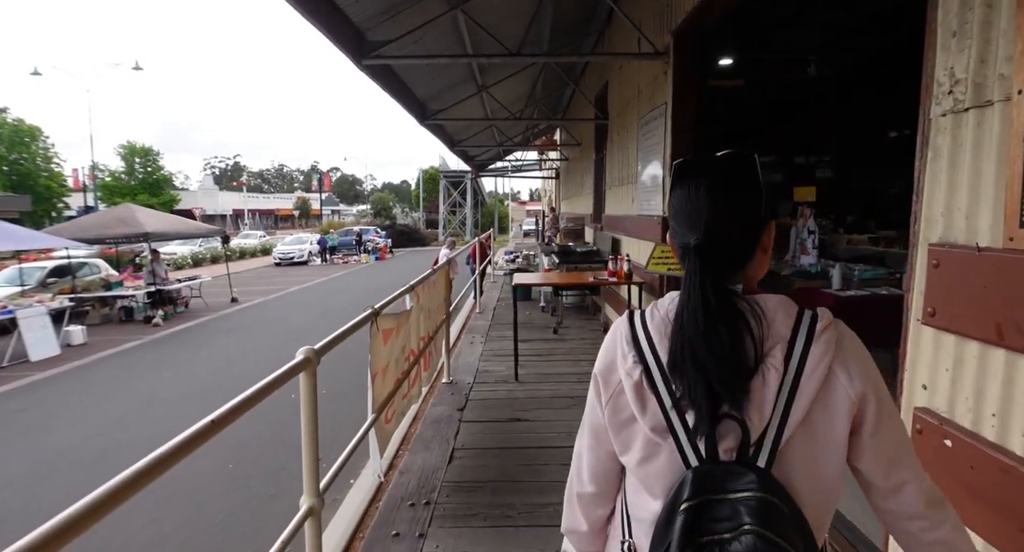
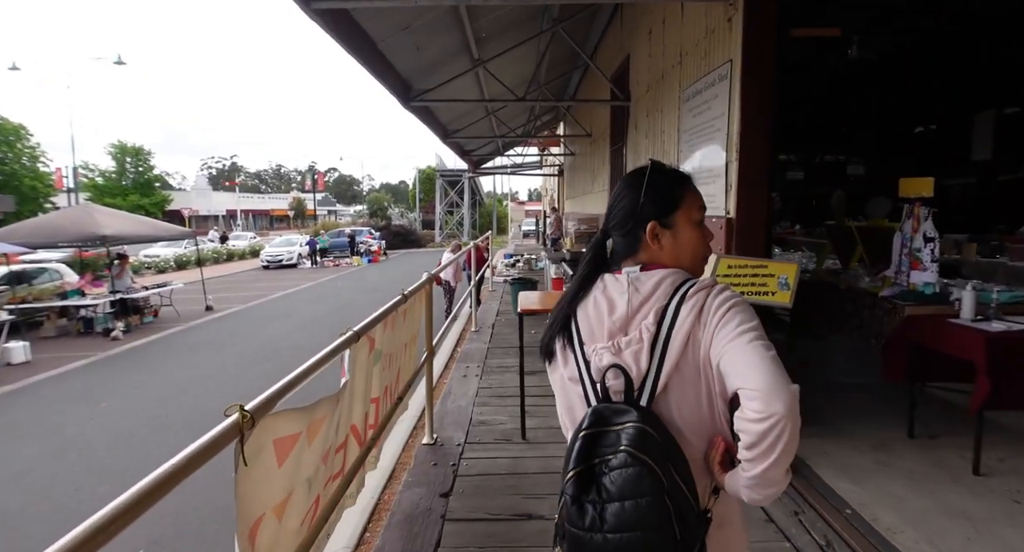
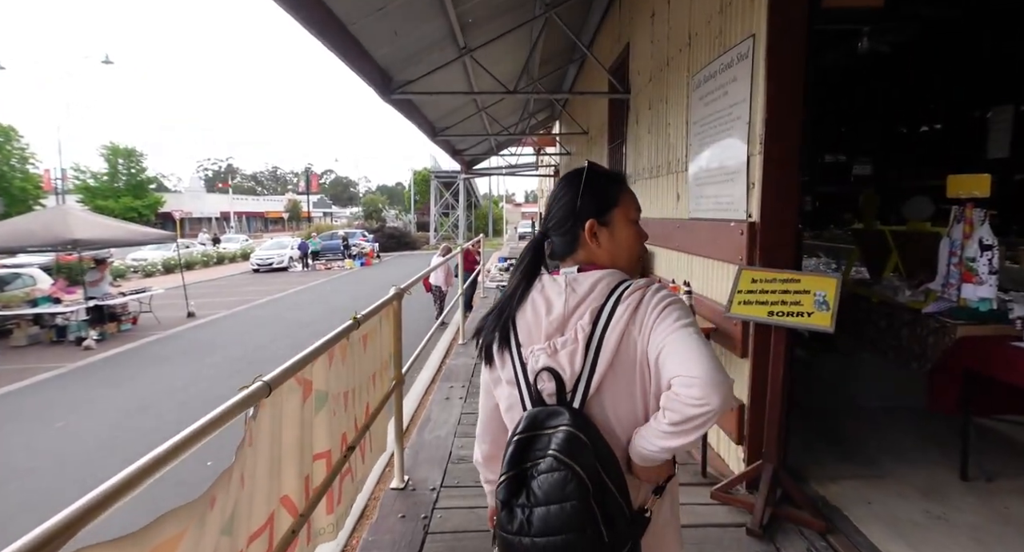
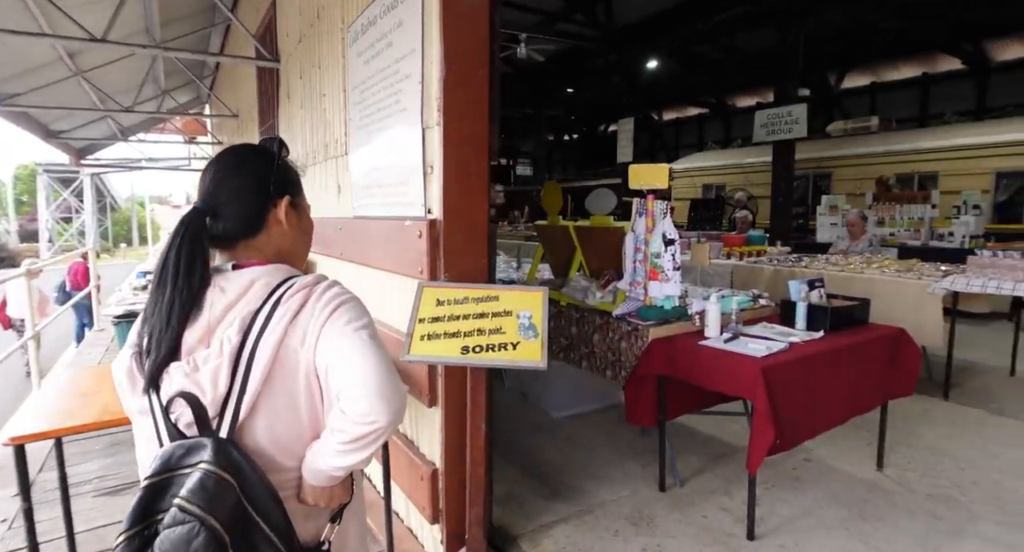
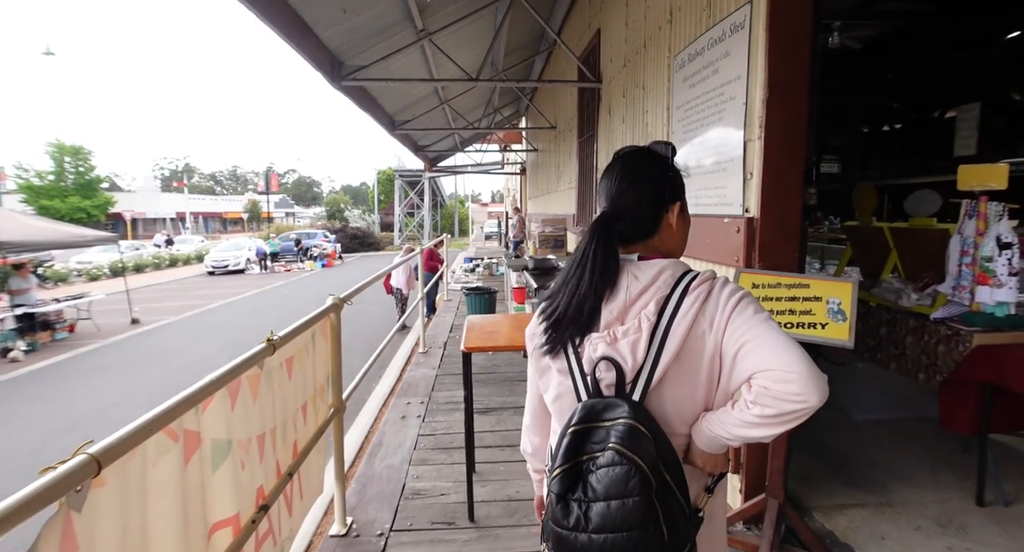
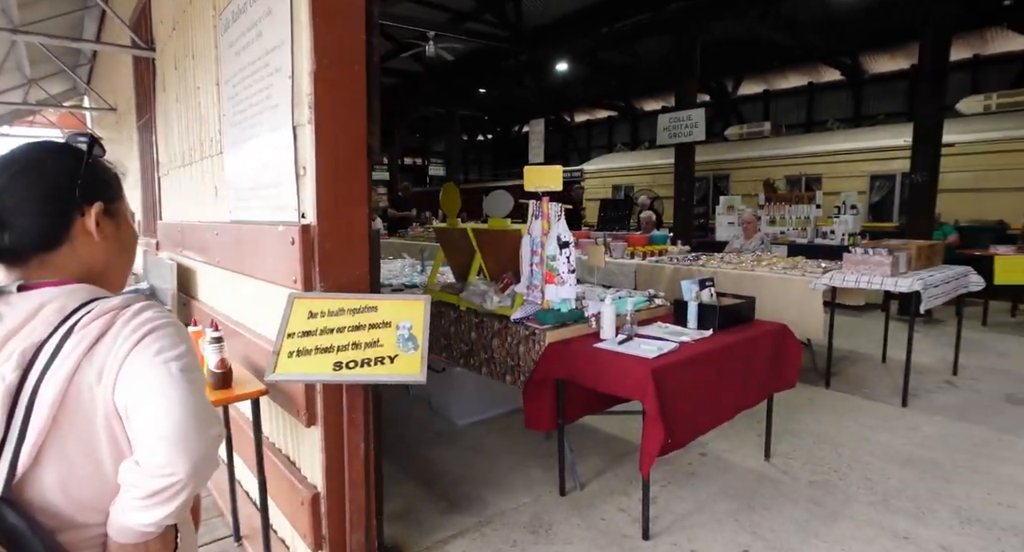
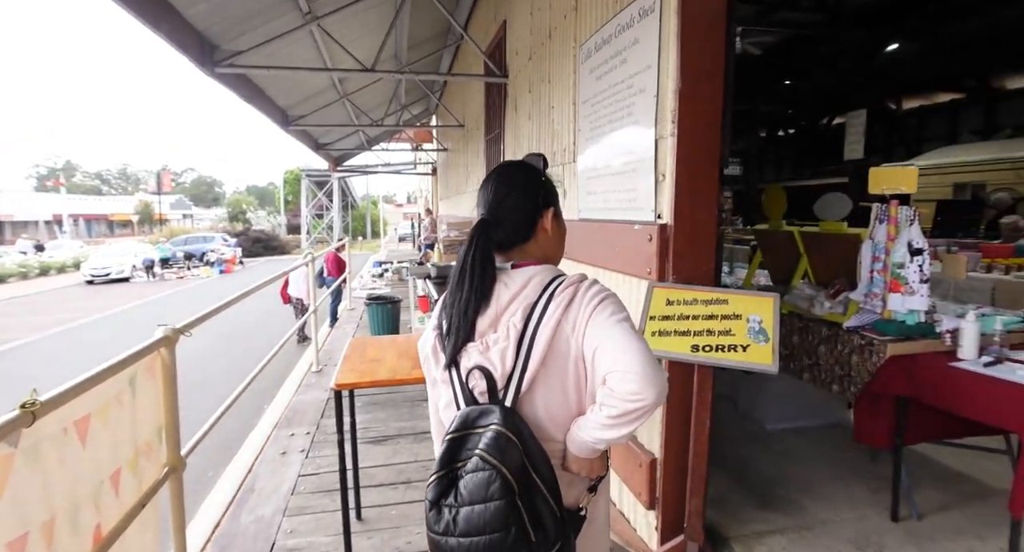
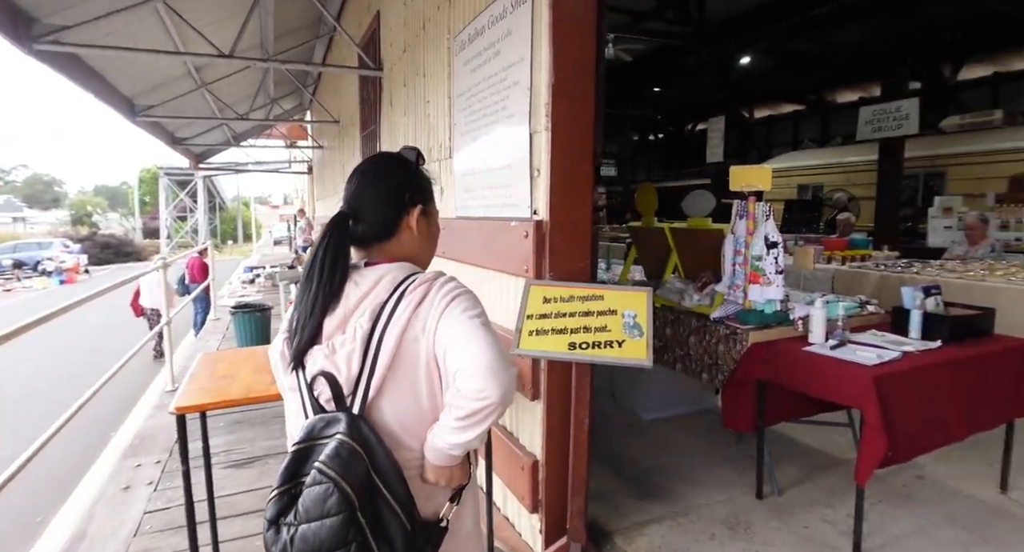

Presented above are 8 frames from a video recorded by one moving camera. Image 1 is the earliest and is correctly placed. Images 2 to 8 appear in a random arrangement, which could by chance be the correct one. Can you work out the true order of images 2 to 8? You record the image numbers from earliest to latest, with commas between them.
2, 3, 5, 7, 8, 4, 6
